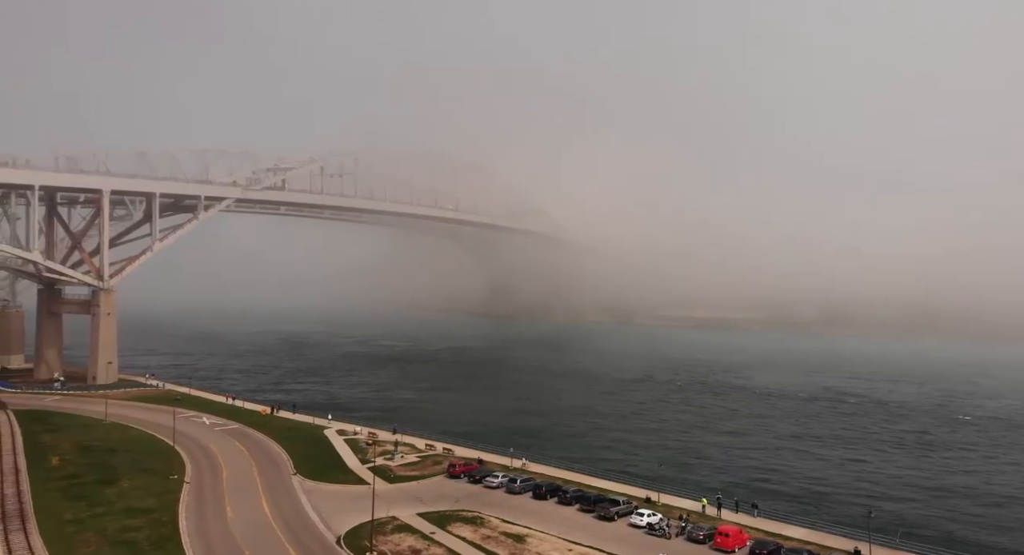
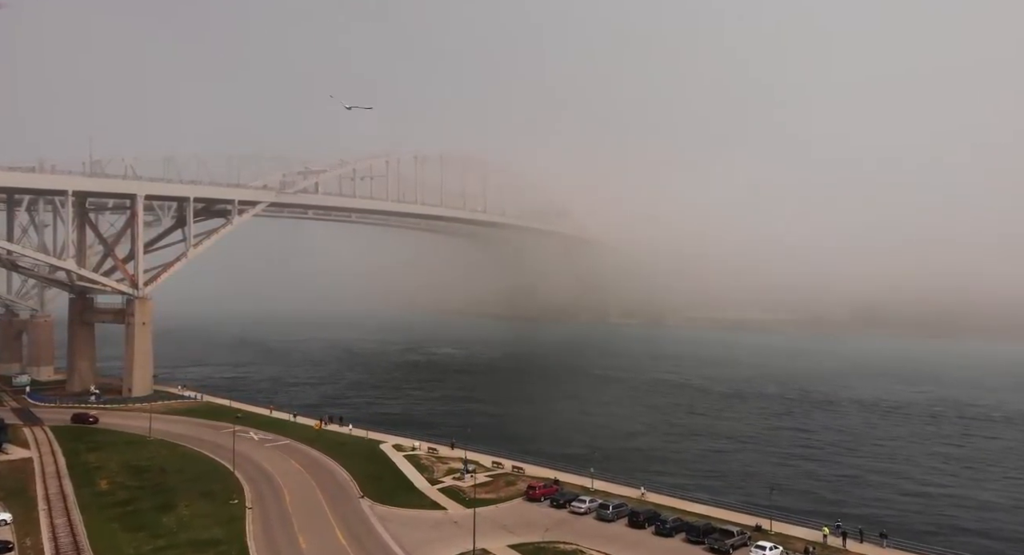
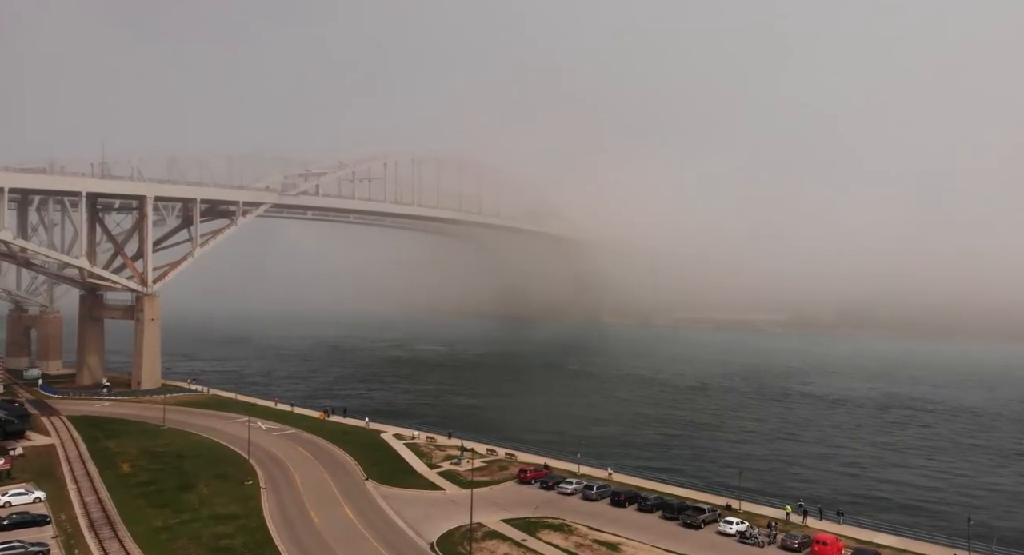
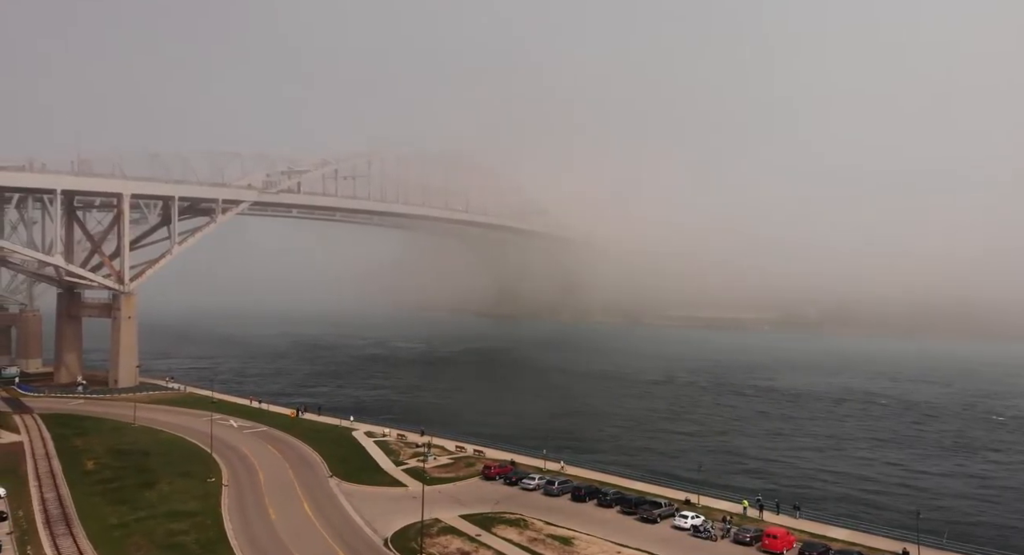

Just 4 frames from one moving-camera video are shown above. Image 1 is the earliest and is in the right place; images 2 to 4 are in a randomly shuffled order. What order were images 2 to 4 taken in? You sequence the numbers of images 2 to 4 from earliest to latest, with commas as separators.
4, 3, 2
